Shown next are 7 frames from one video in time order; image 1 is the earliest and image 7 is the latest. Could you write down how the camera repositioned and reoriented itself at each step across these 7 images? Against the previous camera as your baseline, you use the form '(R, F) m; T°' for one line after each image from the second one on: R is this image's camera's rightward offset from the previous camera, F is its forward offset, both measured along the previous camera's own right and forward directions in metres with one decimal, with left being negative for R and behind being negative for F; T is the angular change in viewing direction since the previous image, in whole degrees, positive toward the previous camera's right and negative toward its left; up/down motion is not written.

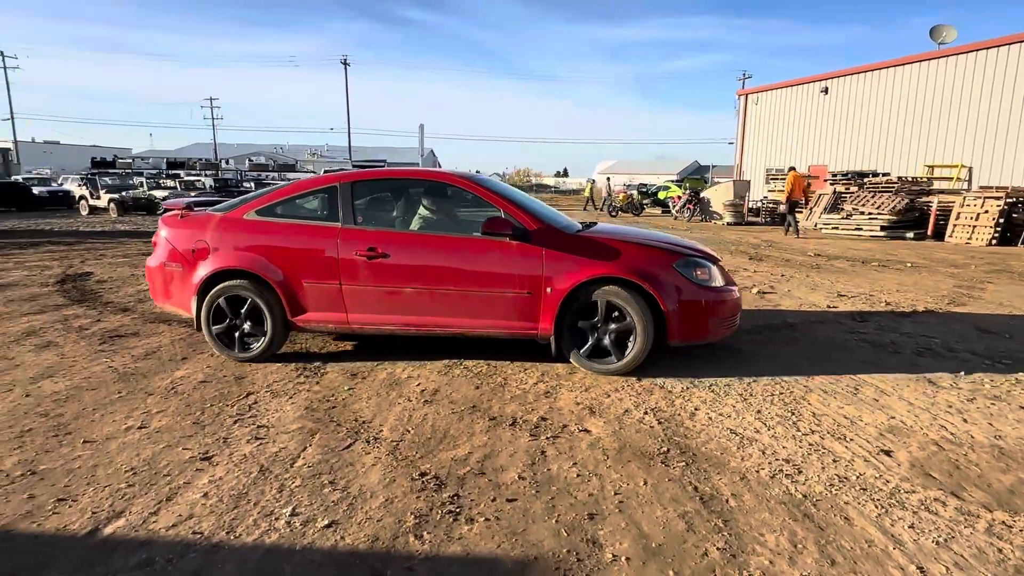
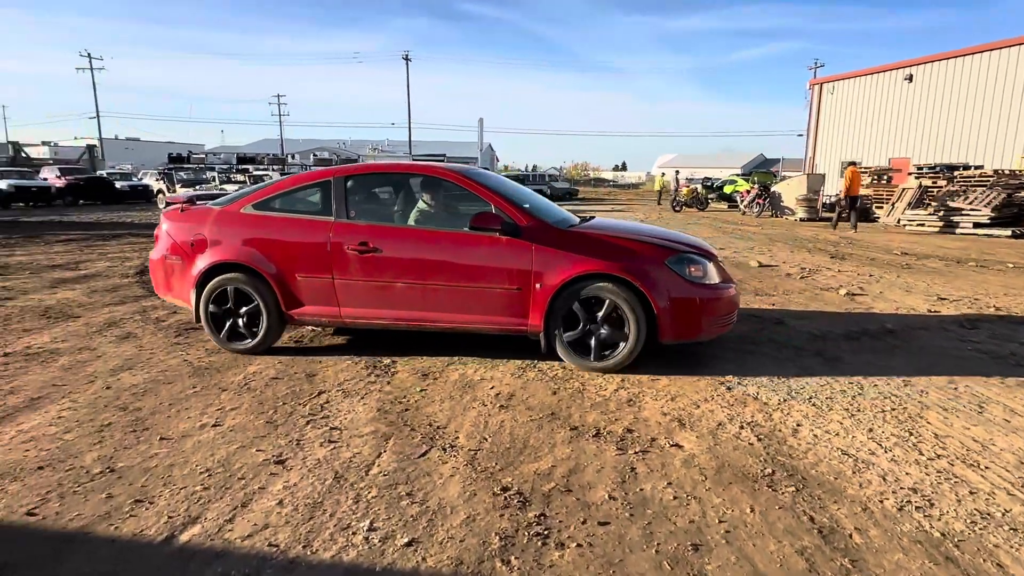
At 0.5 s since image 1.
(-0.2, +0.2) m; -5°
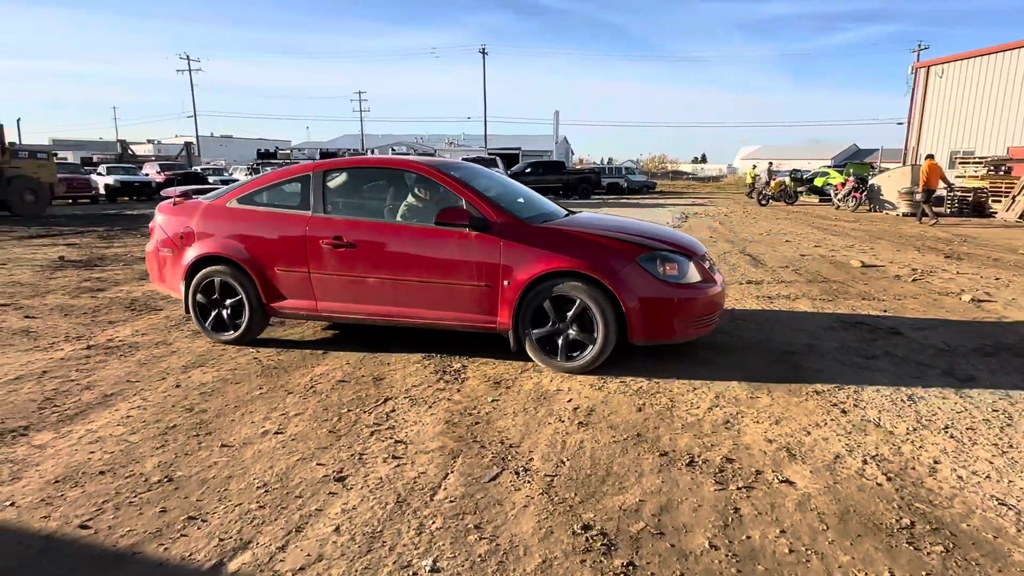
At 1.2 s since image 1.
(-0.1, +0.4) m; -7°
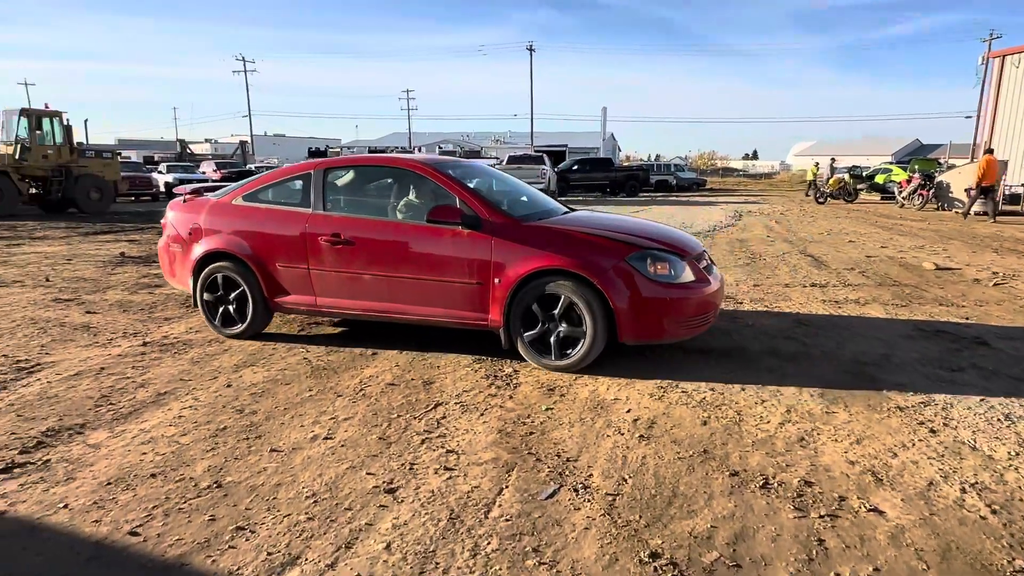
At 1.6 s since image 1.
(-0.1, +0.2) m; -4°
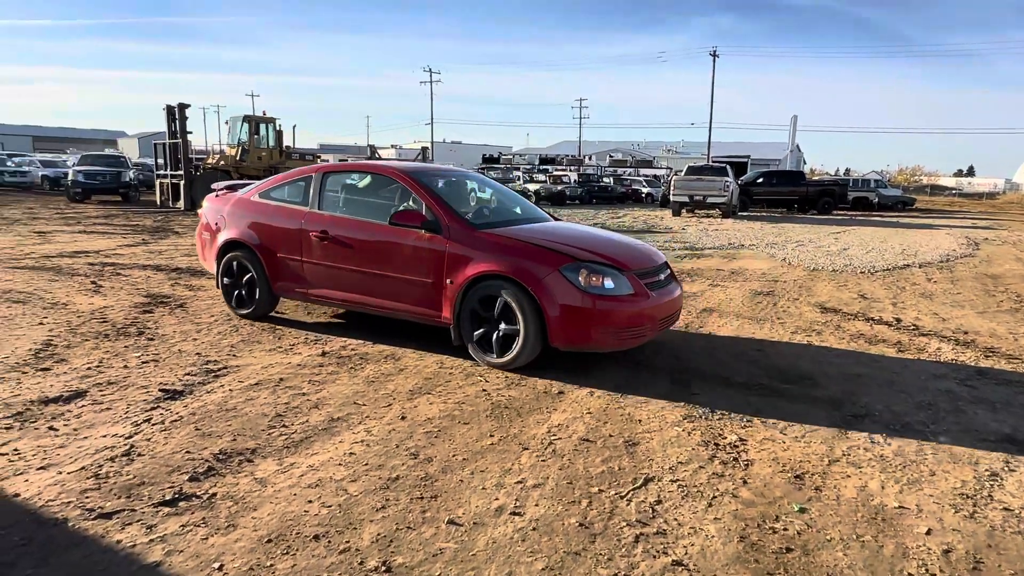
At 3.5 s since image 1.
(-0.4, +0.7) m; -14°
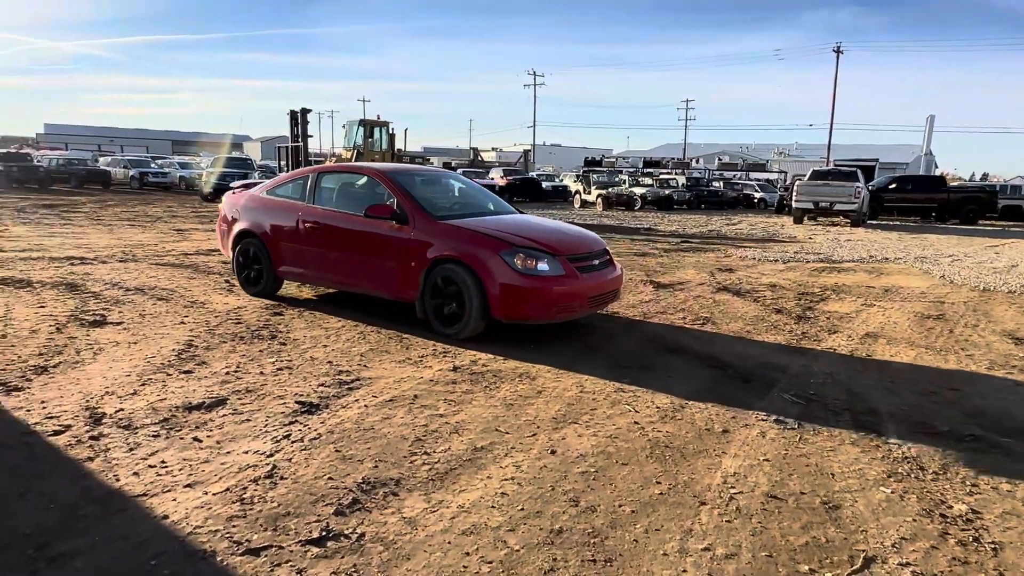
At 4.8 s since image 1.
(-0.4, +0.4) m; -9°
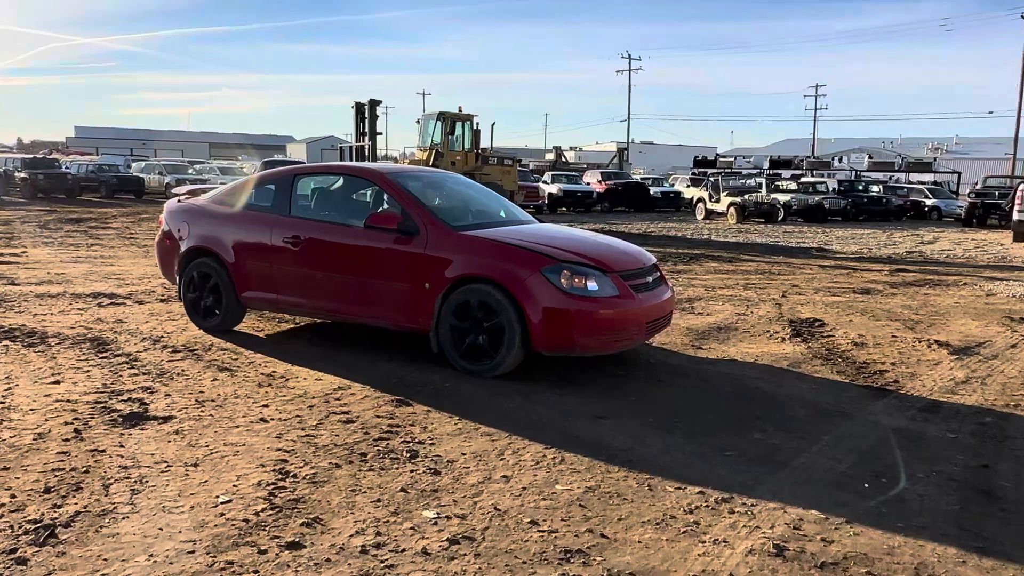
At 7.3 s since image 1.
(-1.1, +2.0) m; -10°
